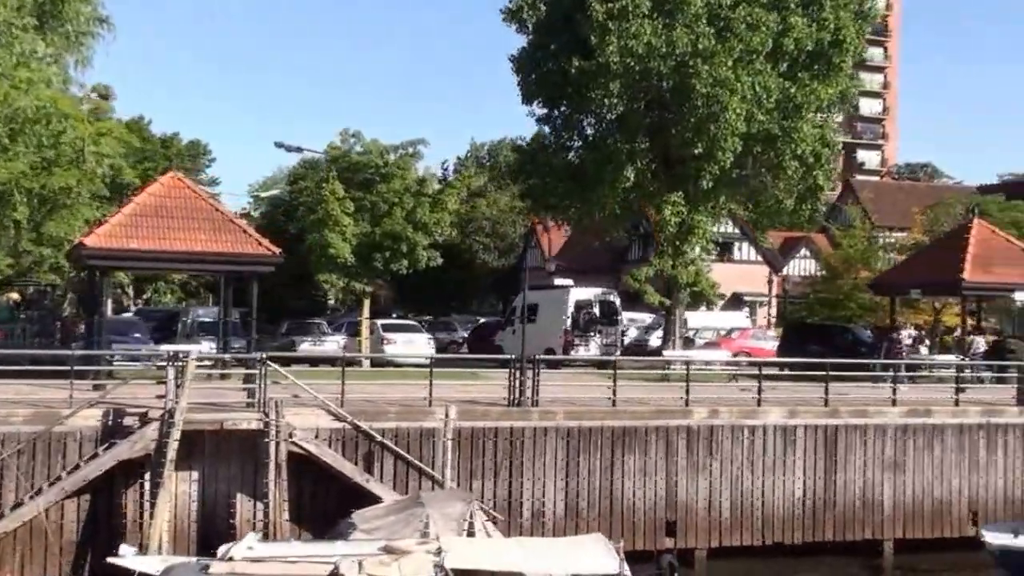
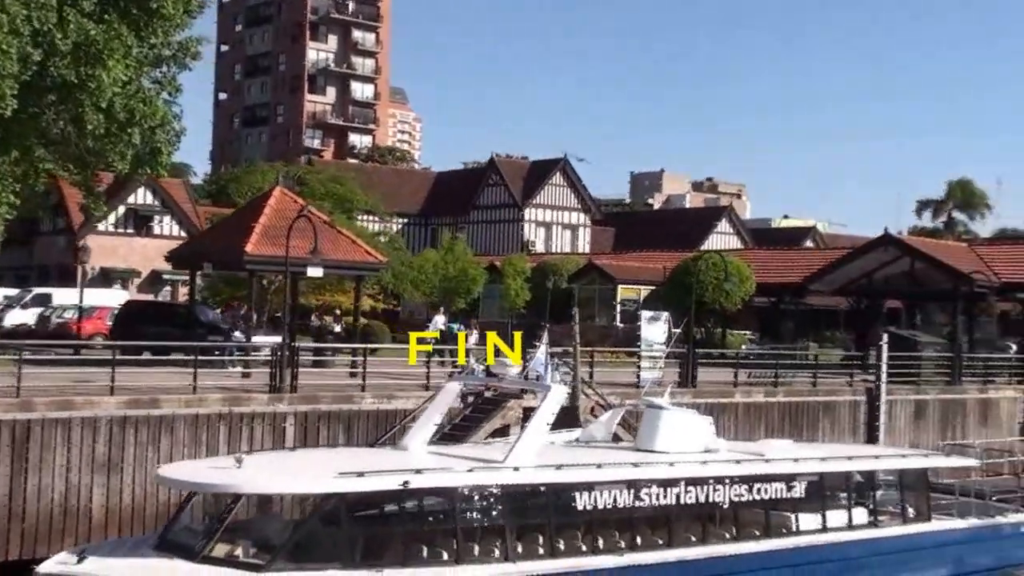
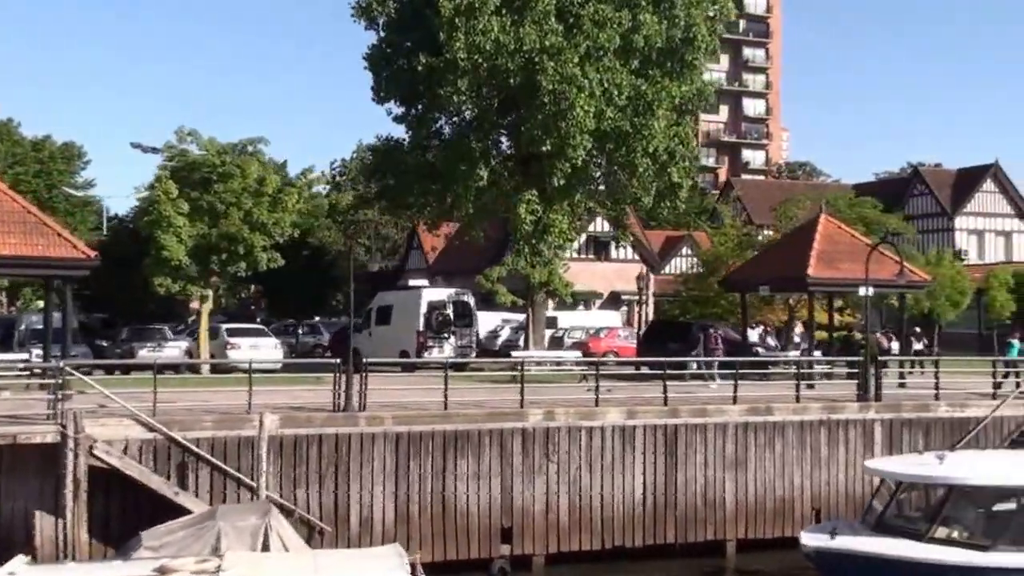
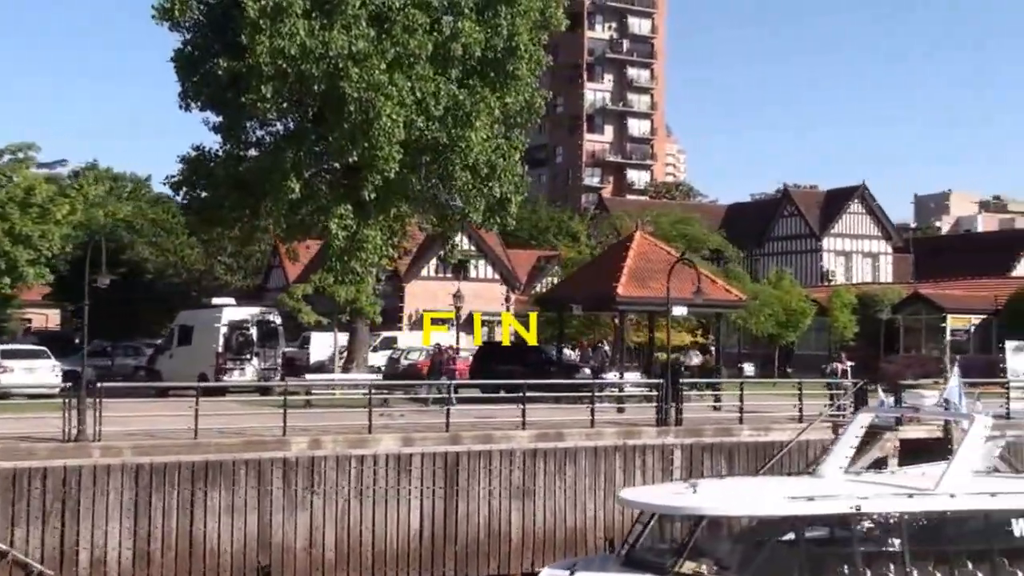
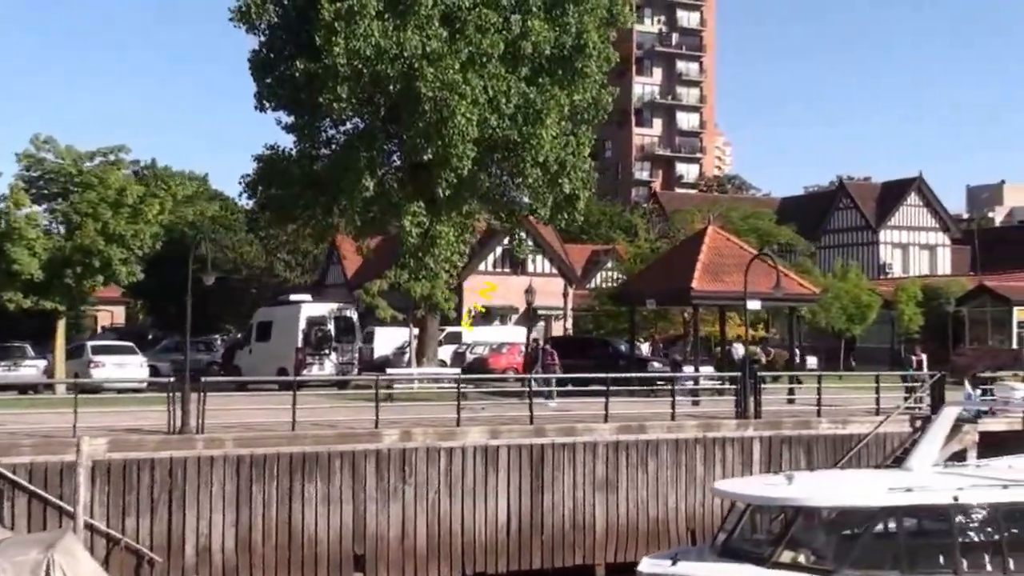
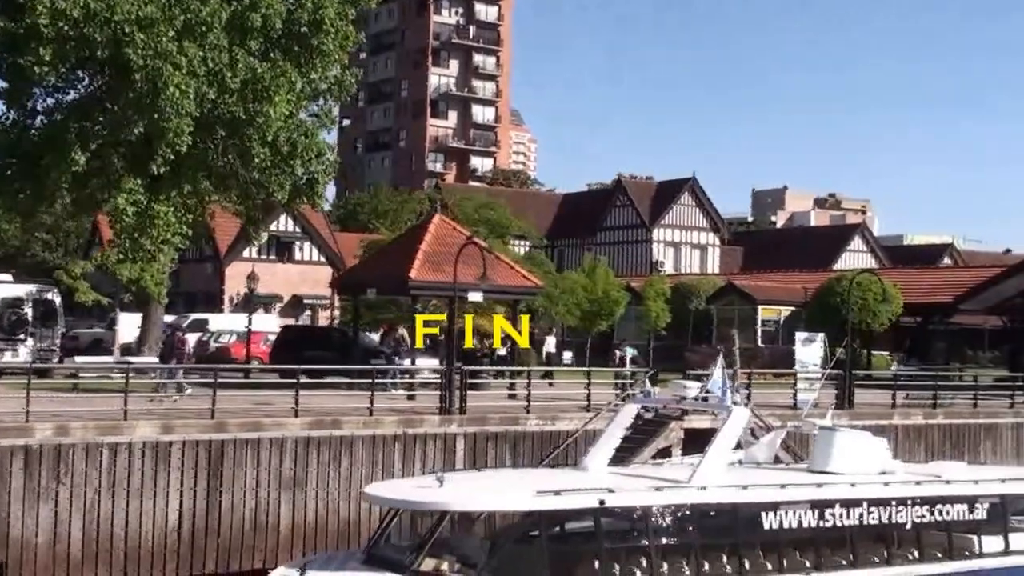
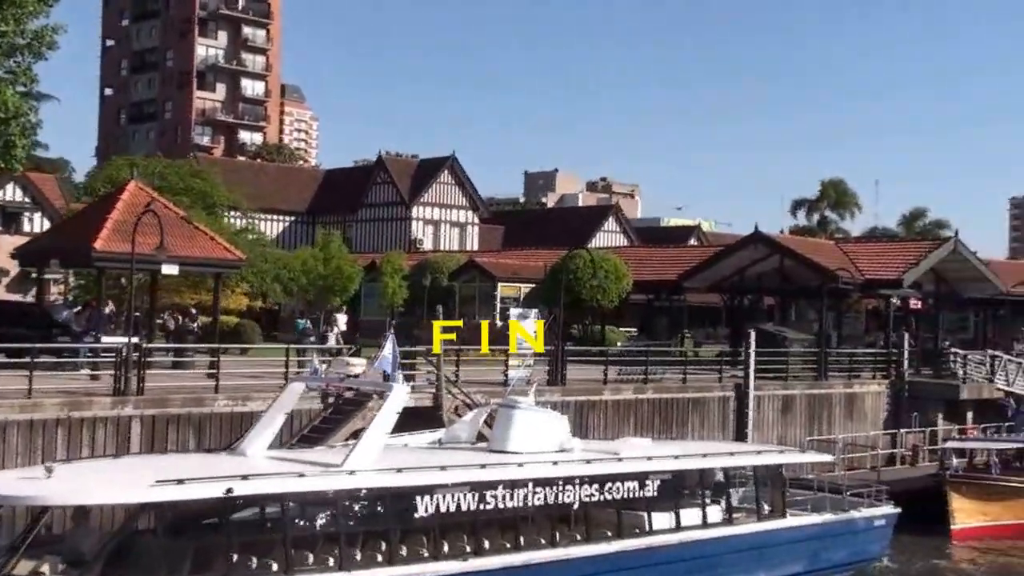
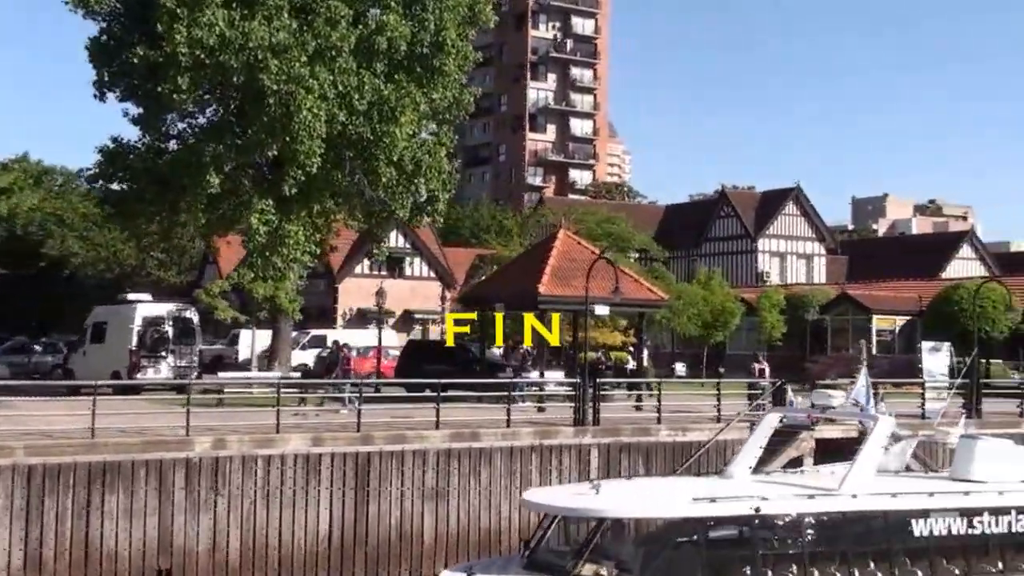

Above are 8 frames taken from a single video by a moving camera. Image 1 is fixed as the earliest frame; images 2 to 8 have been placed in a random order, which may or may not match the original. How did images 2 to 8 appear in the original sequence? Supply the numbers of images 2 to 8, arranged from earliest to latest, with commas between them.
3, 5, 4, 8, 6, 2, 7
